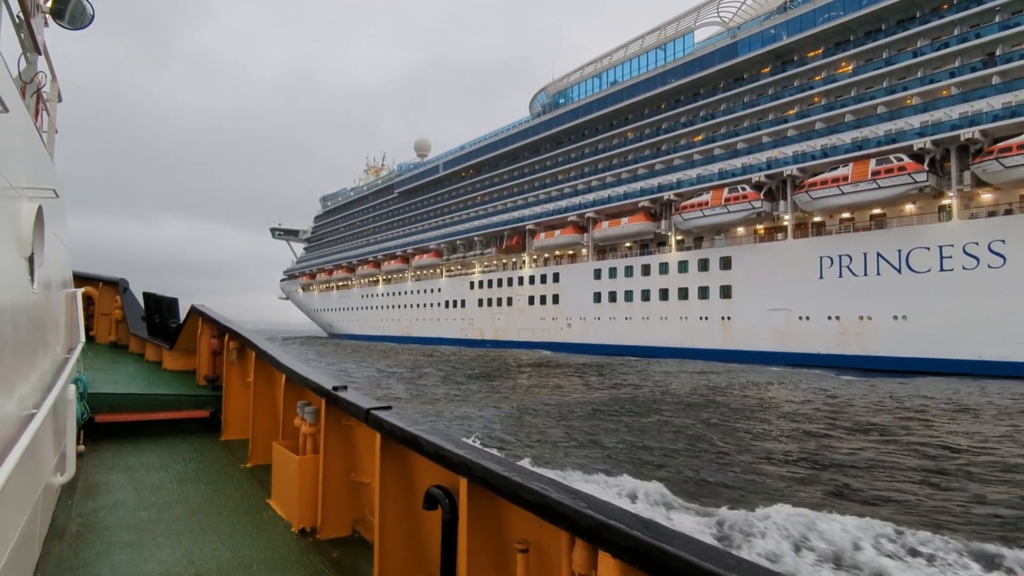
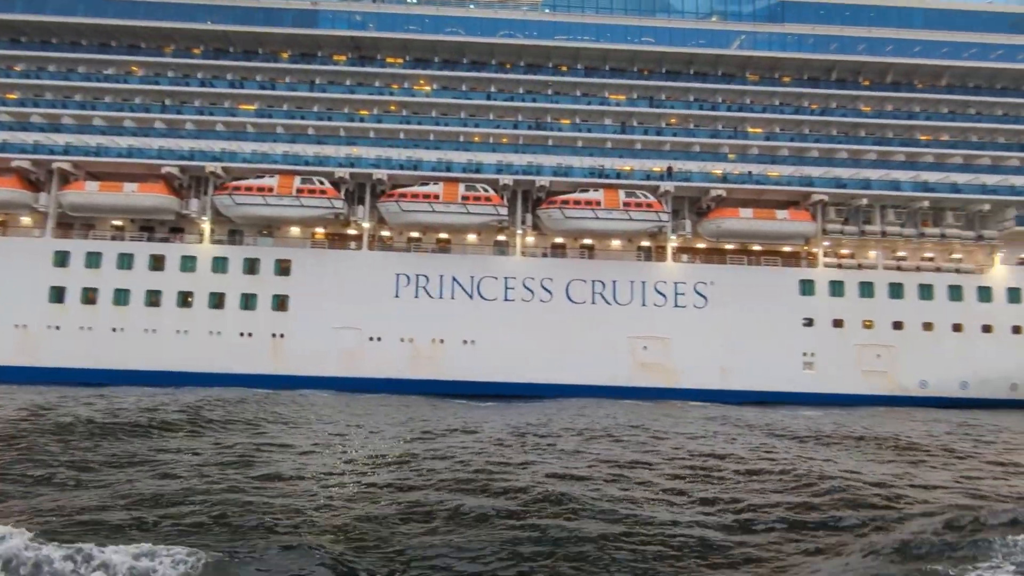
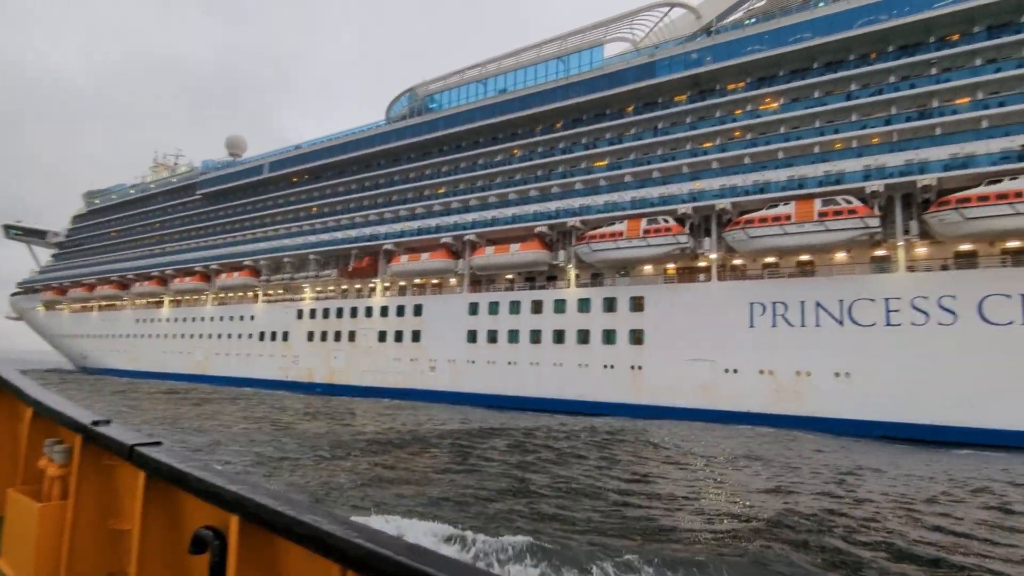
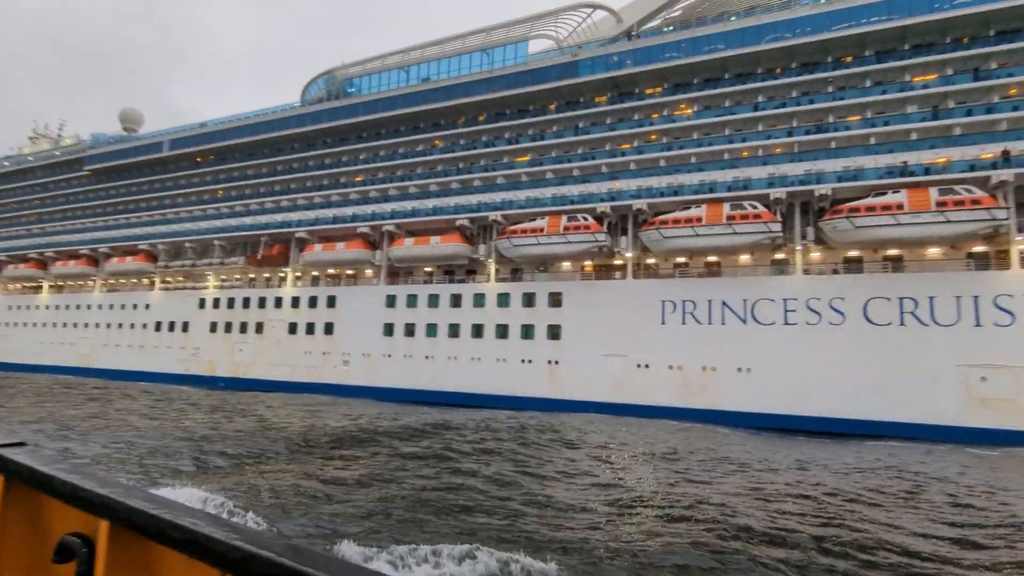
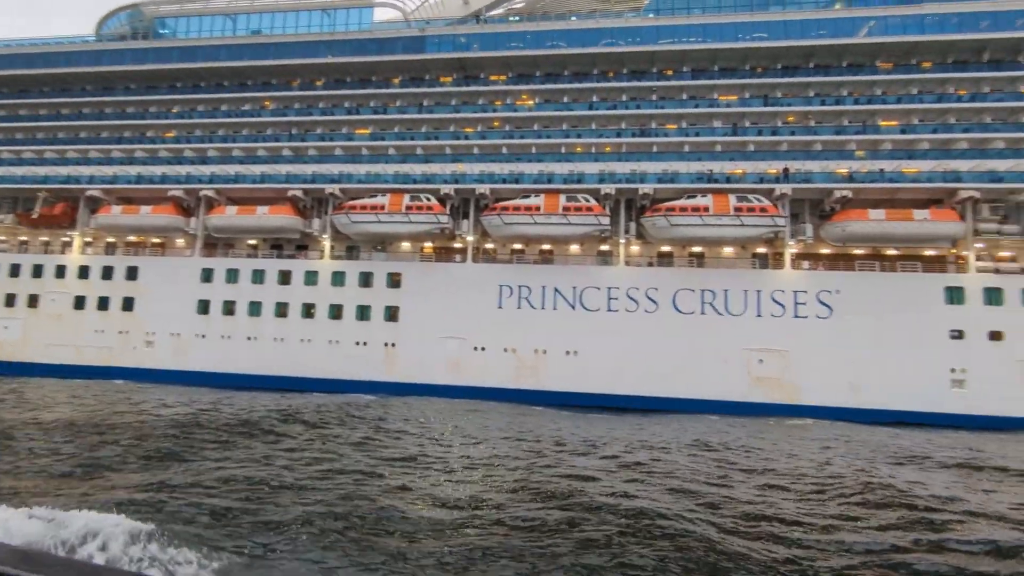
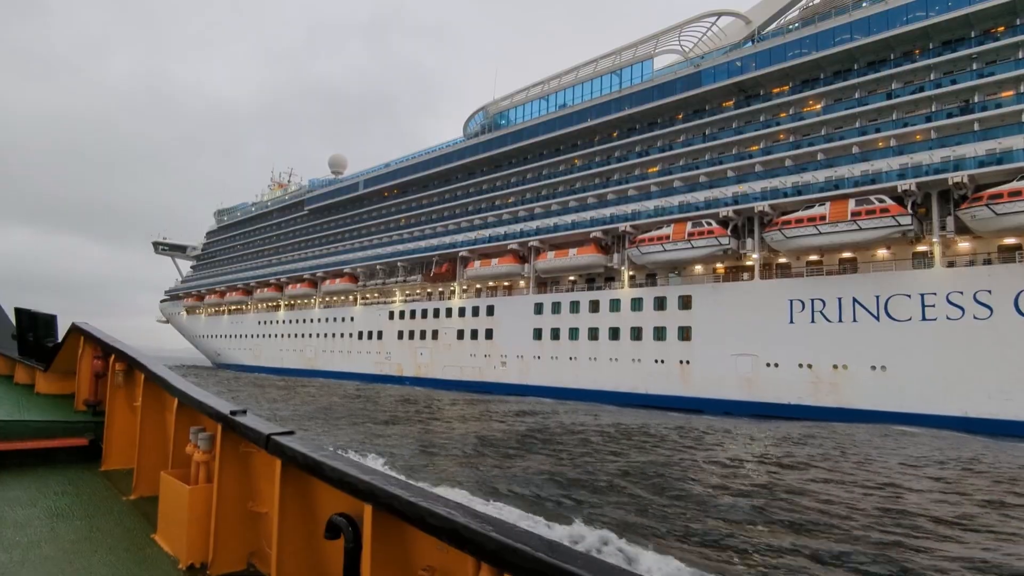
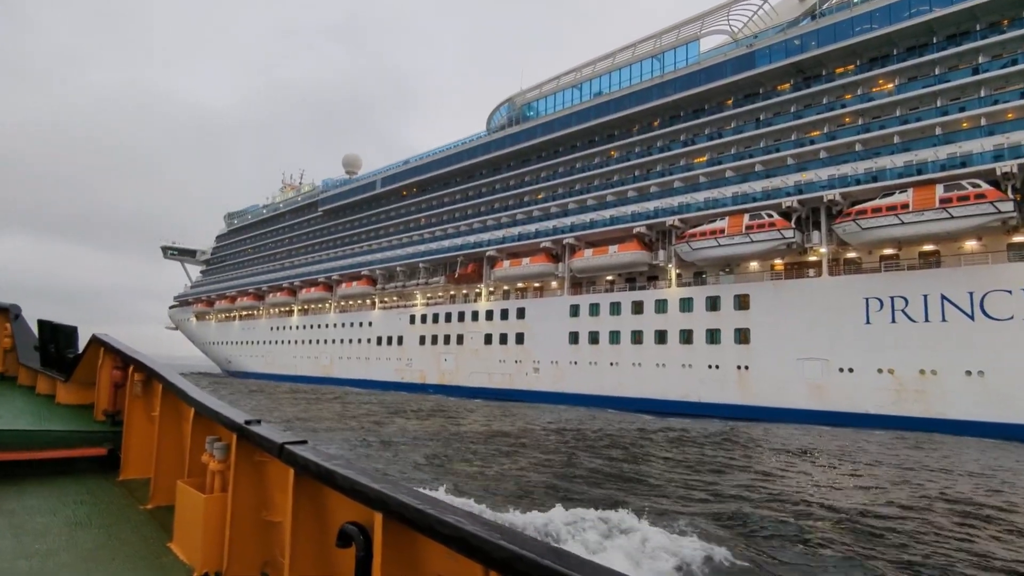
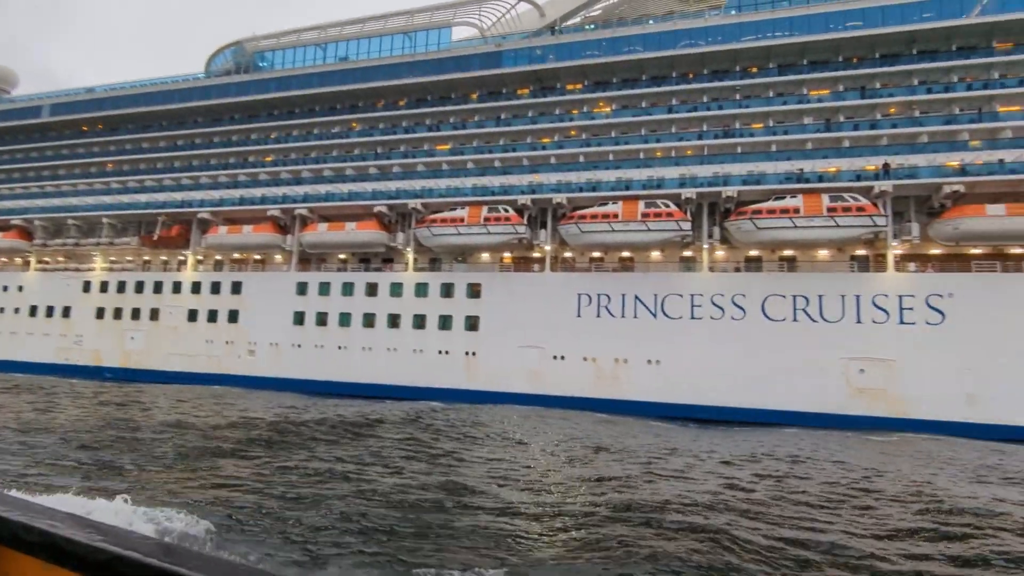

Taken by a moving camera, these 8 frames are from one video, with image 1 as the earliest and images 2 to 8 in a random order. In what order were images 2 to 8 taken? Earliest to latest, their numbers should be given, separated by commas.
6, 7, 3, 4, 8, 5, 2
